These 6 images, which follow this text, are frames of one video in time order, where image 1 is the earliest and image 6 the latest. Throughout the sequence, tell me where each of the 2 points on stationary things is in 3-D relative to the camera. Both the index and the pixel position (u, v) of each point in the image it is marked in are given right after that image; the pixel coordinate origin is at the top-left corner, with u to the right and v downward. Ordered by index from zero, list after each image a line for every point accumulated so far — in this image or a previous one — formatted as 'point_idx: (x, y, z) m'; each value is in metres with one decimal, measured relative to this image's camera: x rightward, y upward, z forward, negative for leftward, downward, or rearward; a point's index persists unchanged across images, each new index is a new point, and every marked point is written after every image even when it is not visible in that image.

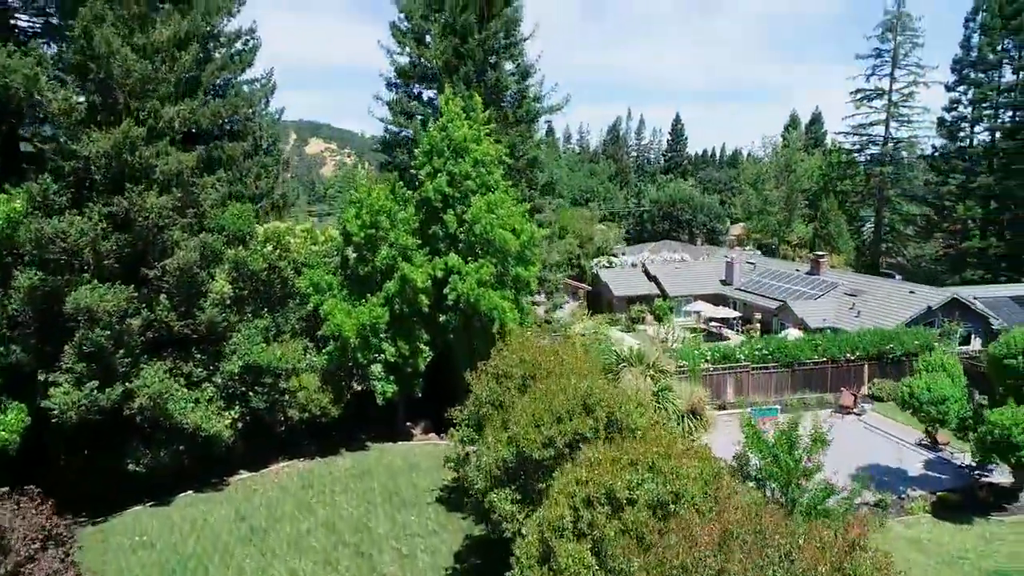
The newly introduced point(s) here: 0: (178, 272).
0: (-6.0, +0.3, +12.9) m
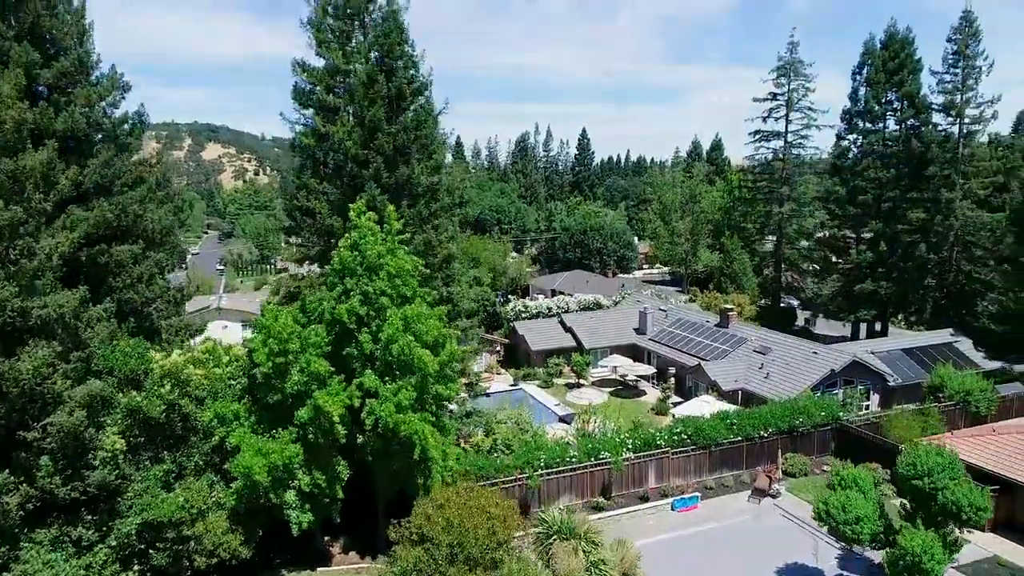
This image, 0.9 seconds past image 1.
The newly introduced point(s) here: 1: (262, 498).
0: (-7.3, -2.4, +11.6) m
1: (-5.1, -4.2, +14.5) m
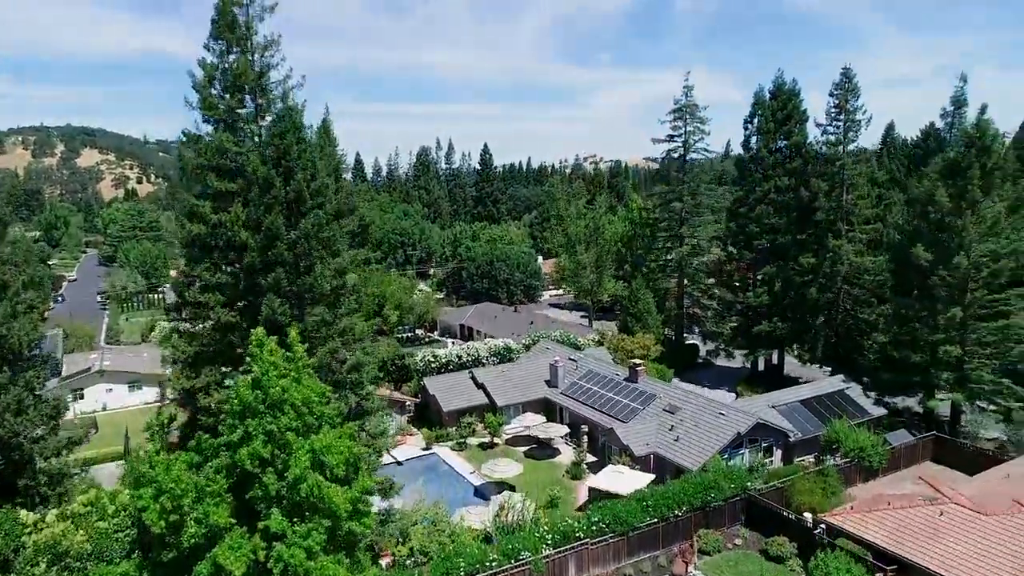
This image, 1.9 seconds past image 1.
0: (-8.5, -5.2, +10.1) m
1: (-6.5, -6.9, +13.2) m
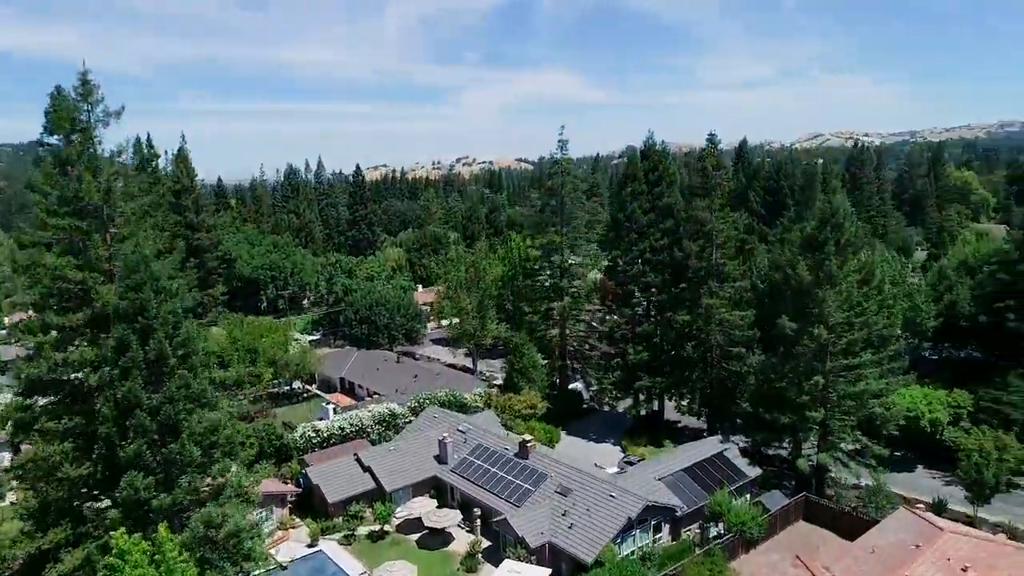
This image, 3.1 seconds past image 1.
0: (-9.4, -8.9, +8.0) m
1: (-8.0, -10.5, +11.4) m
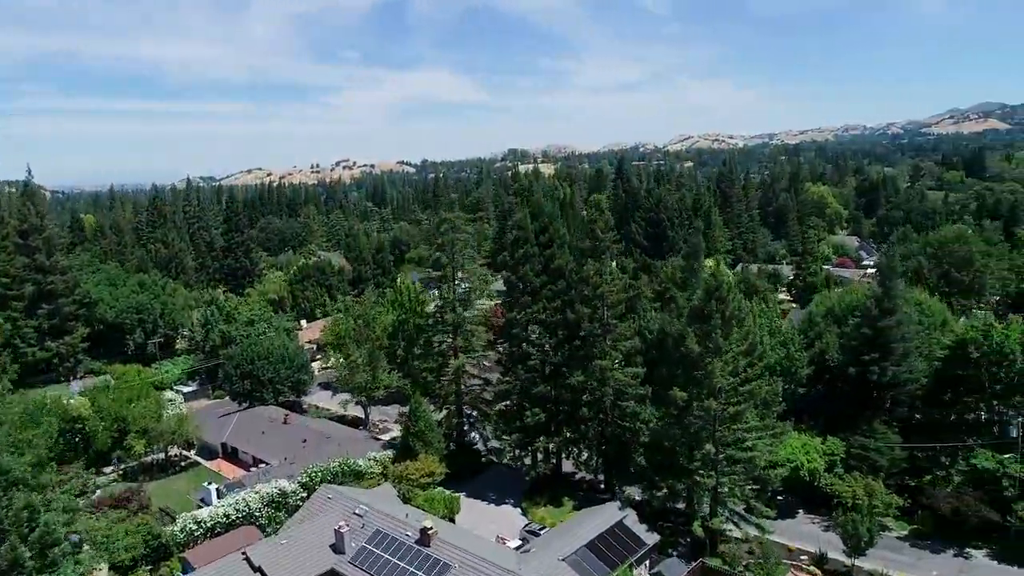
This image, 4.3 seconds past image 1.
0: (-9.8, -12.5, +5.9) m
1: (-8.8, -14.1, +9.5) m
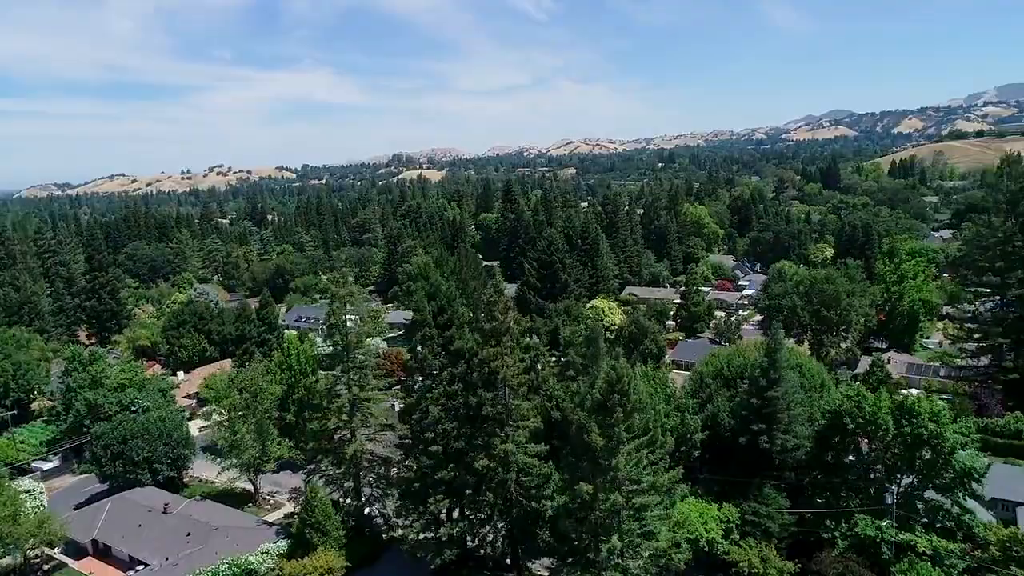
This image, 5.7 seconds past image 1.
0: (-9.6, -16.8, +3.6) m
1: (-9.1, -18.4, +7.3) m
